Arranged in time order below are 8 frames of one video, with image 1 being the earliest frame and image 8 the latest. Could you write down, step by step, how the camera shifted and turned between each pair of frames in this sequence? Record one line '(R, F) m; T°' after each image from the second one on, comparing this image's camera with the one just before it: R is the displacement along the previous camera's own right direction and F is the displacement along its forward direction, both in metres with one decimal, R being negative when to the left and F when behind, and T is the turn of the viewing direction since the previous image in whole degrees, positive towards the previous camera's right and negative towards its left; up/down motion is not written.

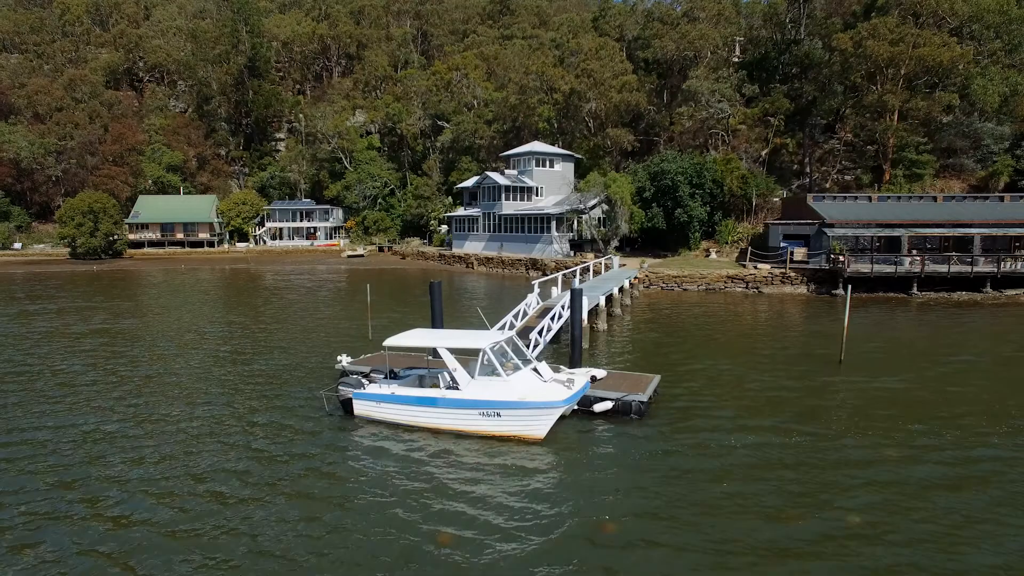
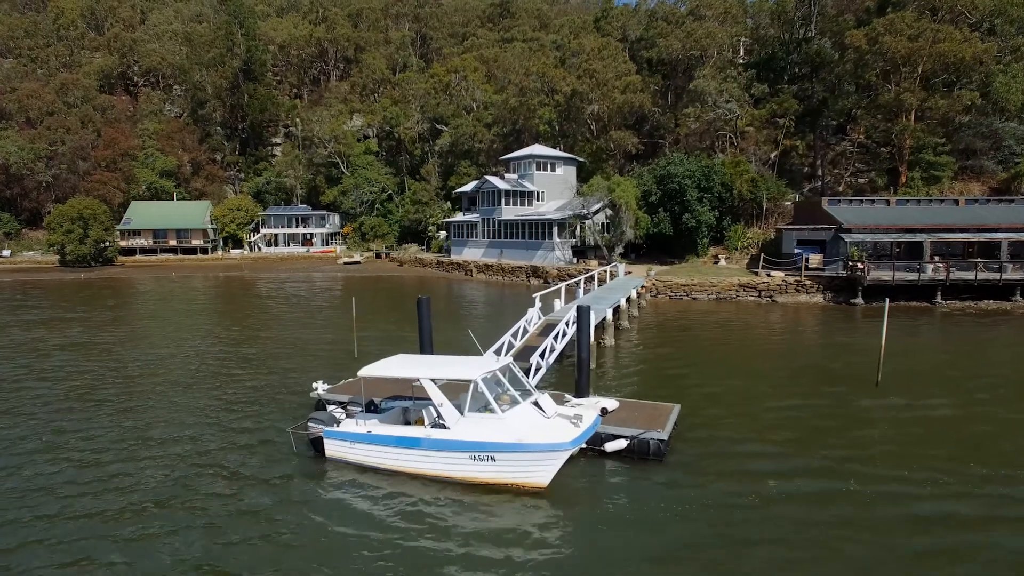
(+0.1, +1.7) m; 0°
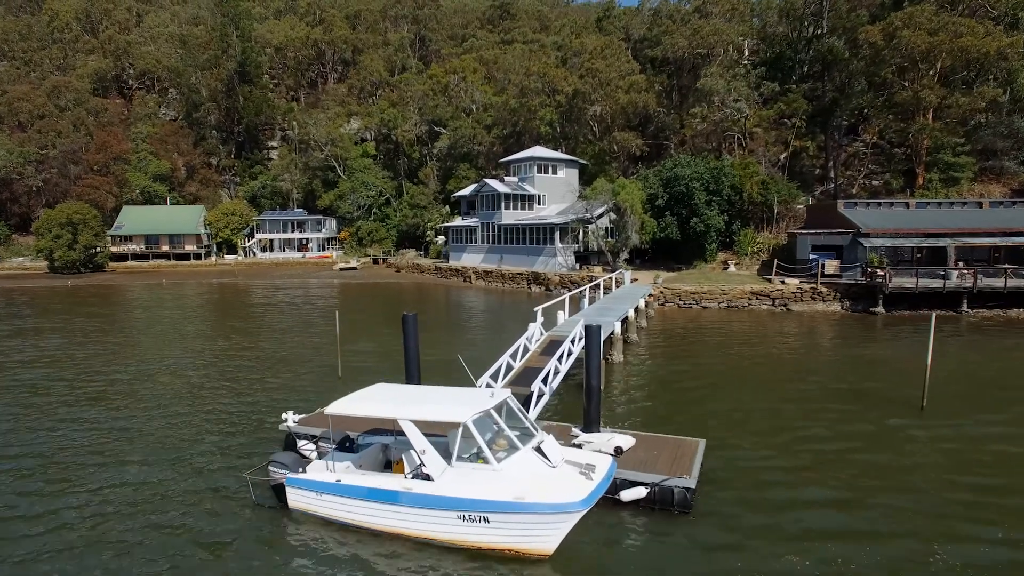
(+0.1, +1.6) m; 0°
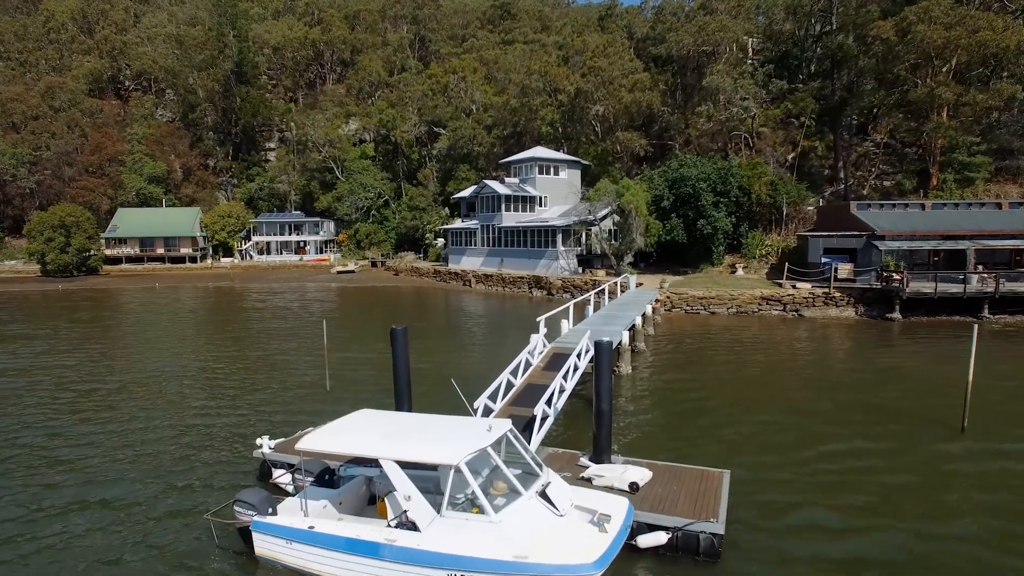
(0.0, +1.1) m; 0°
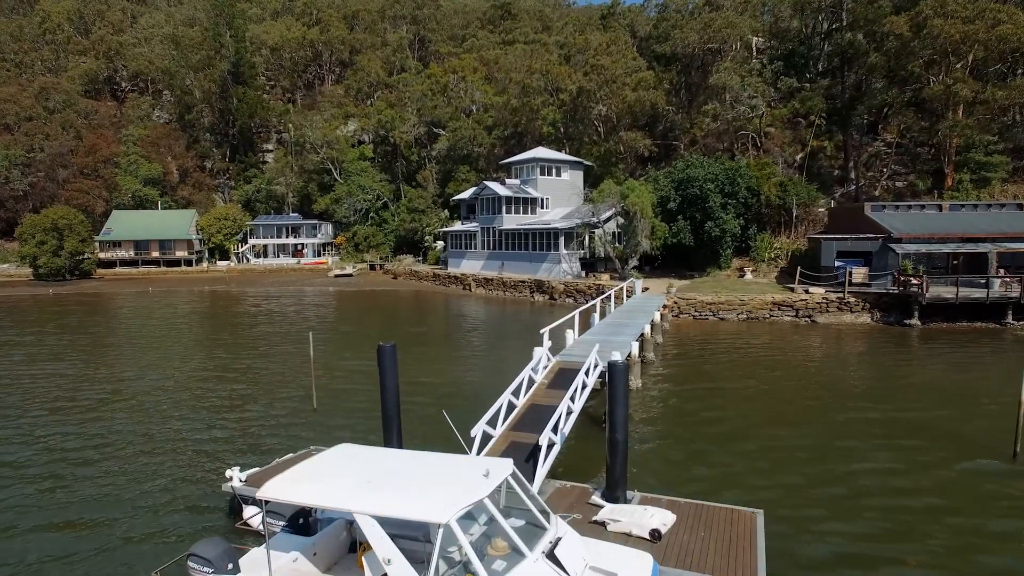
(0.0, +1.1) m; 0°
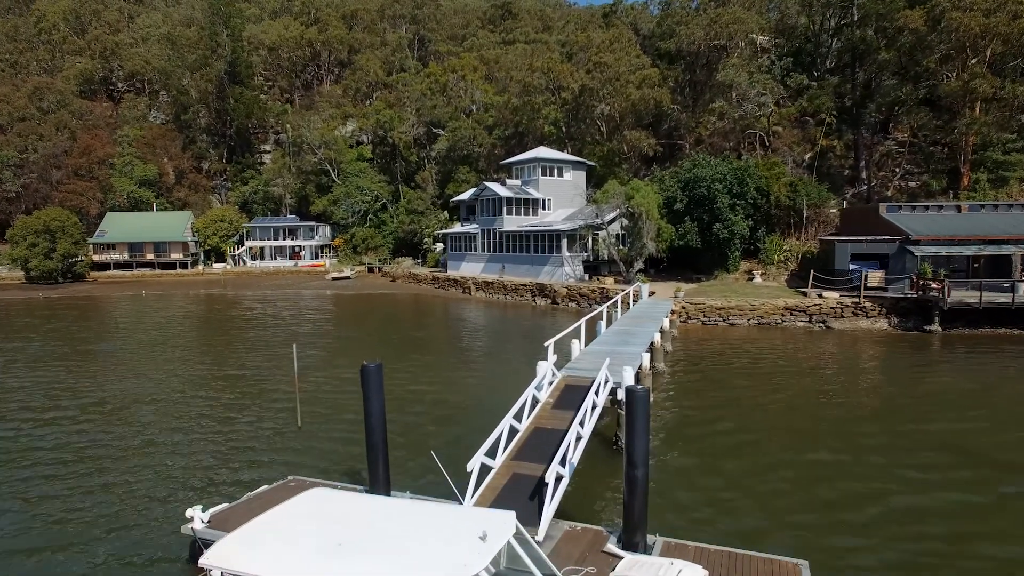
(0.0, +1.1) m; 0°
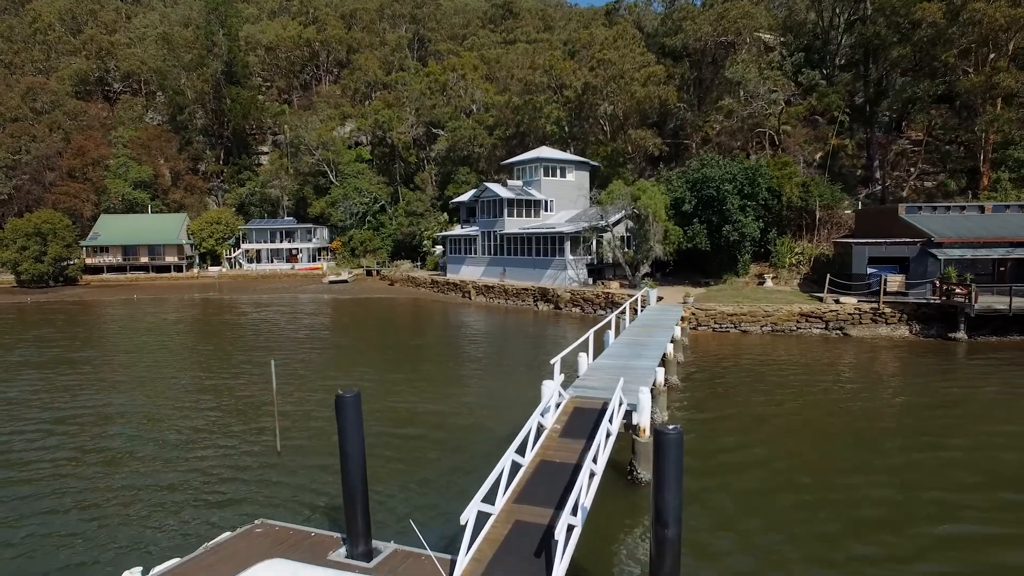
(0.0, +1.3) m; 0°
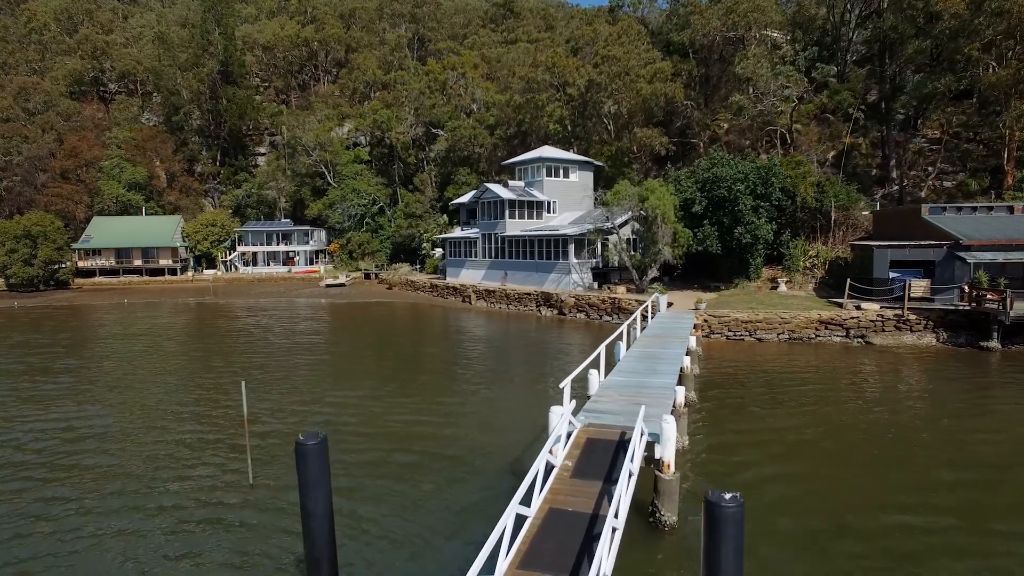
(0.0, +1.4) m; 0°
